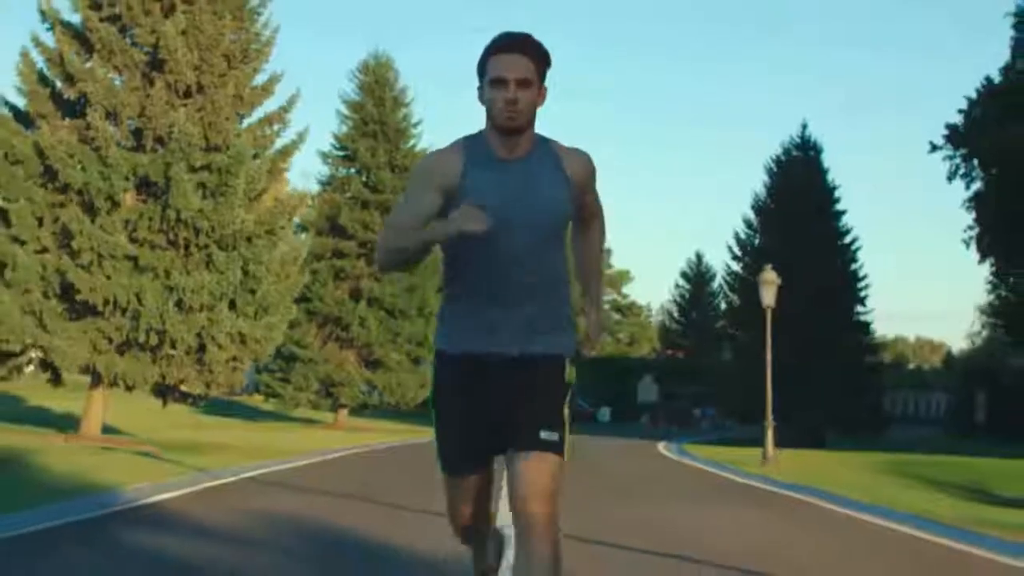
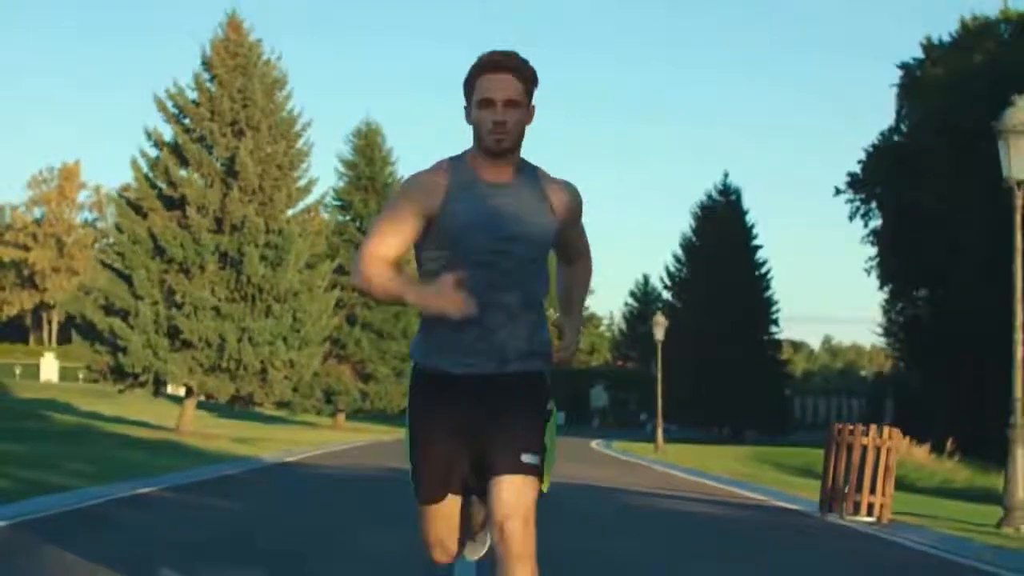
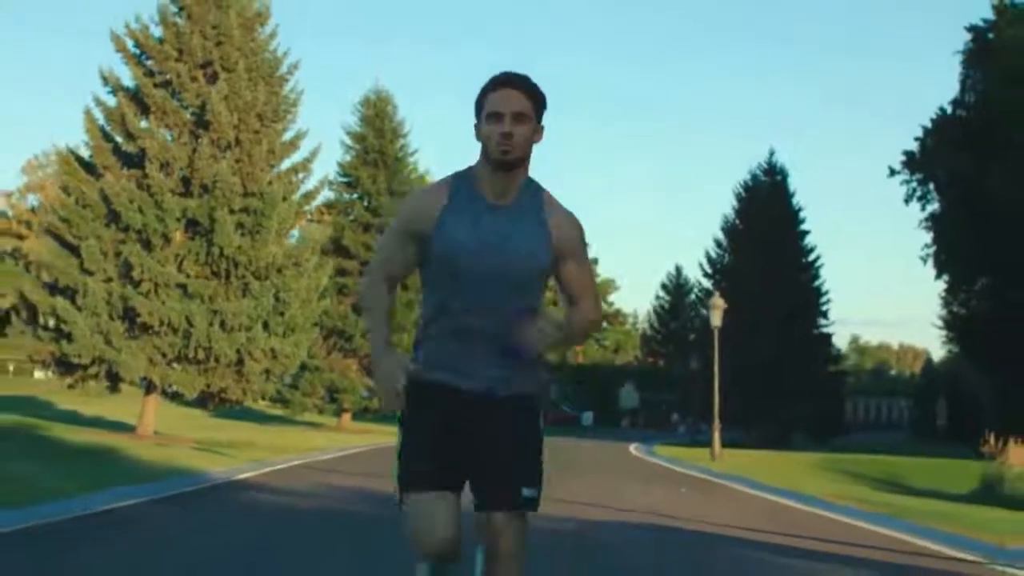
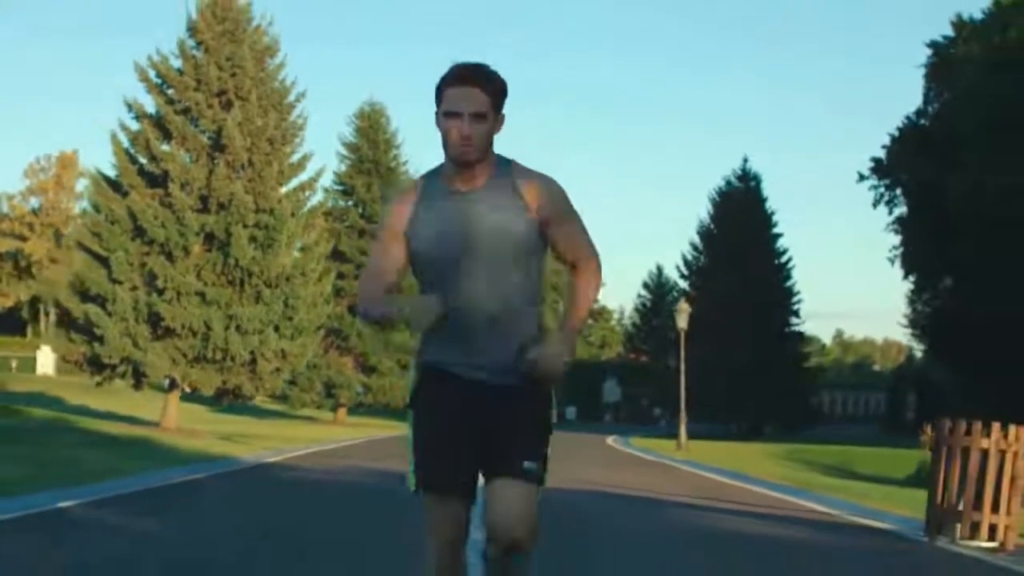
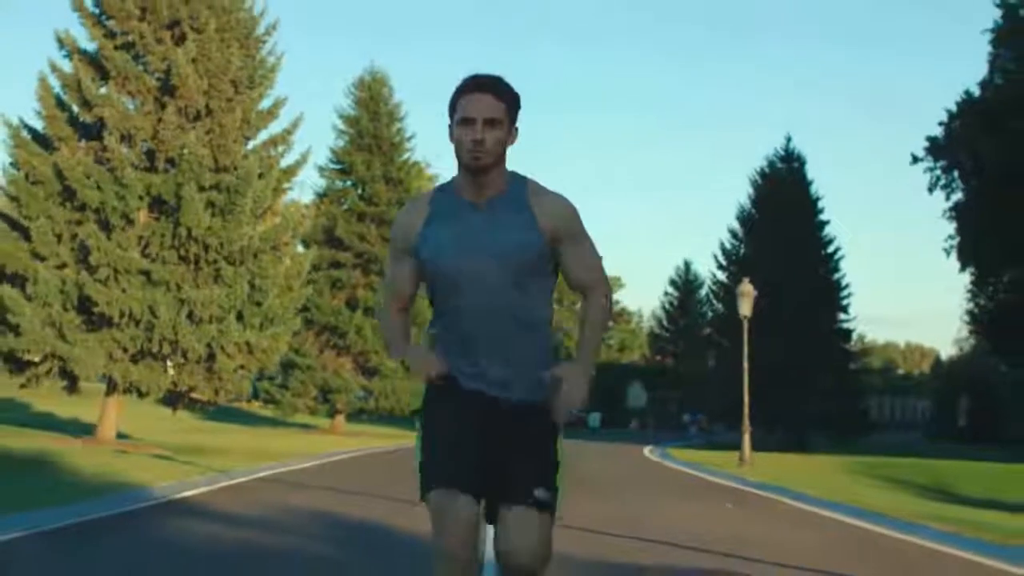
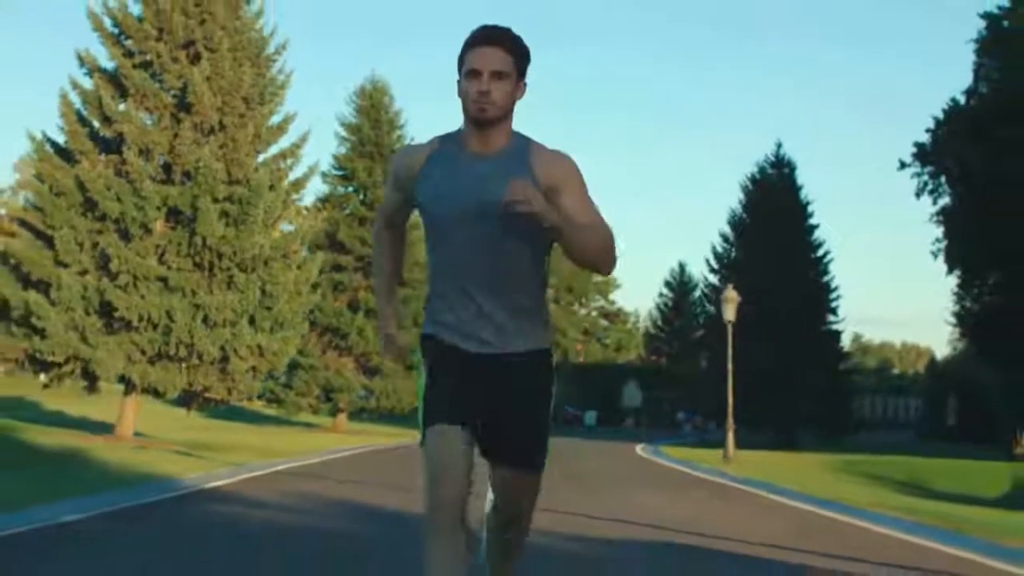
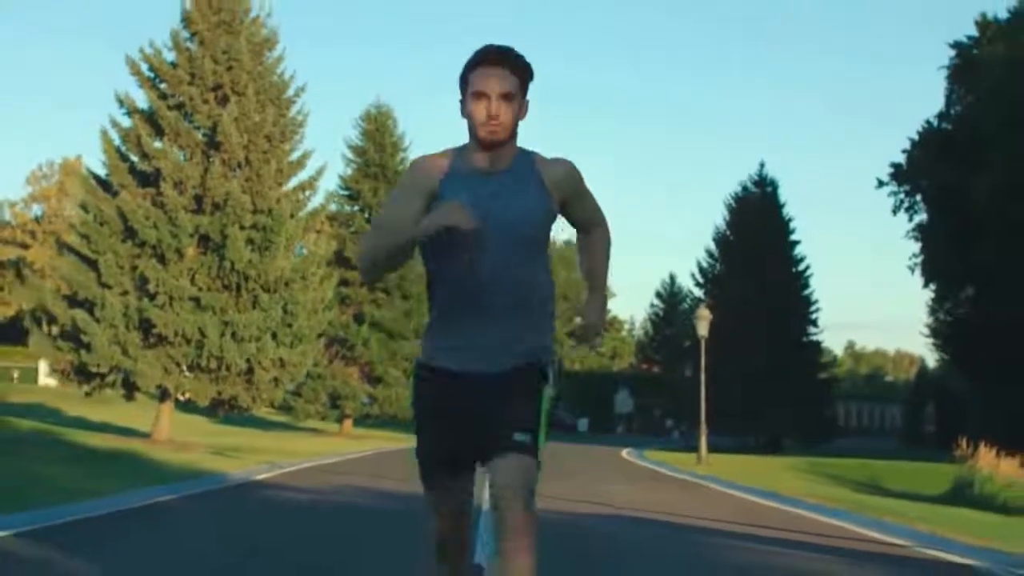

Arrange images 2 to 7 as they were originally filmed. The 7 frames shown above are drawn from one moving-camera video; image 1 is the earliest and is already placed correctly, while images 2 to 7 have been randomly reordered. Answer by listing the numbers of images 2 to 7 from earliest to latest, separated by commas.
5, 6, 3, 7, 4, 2
